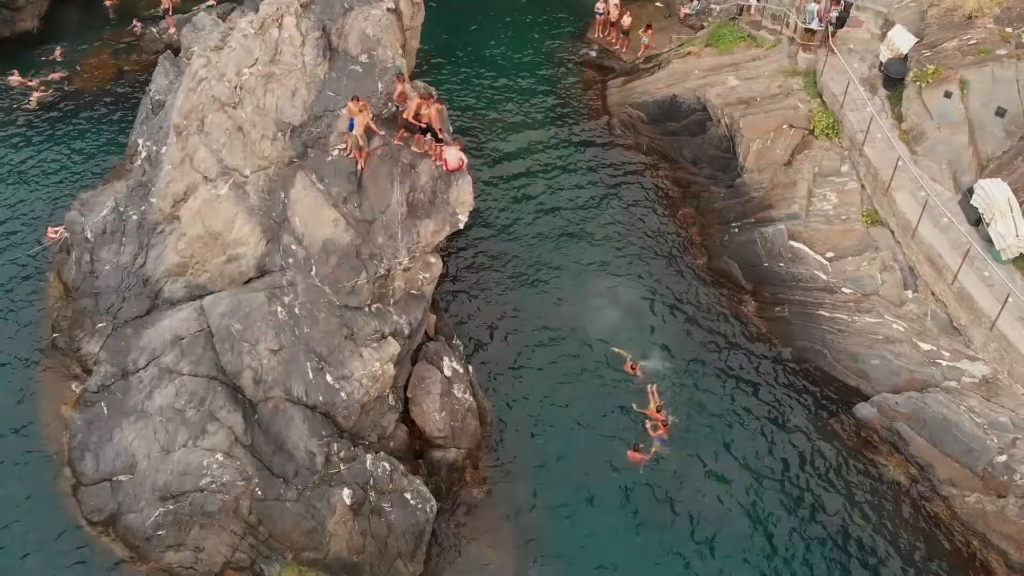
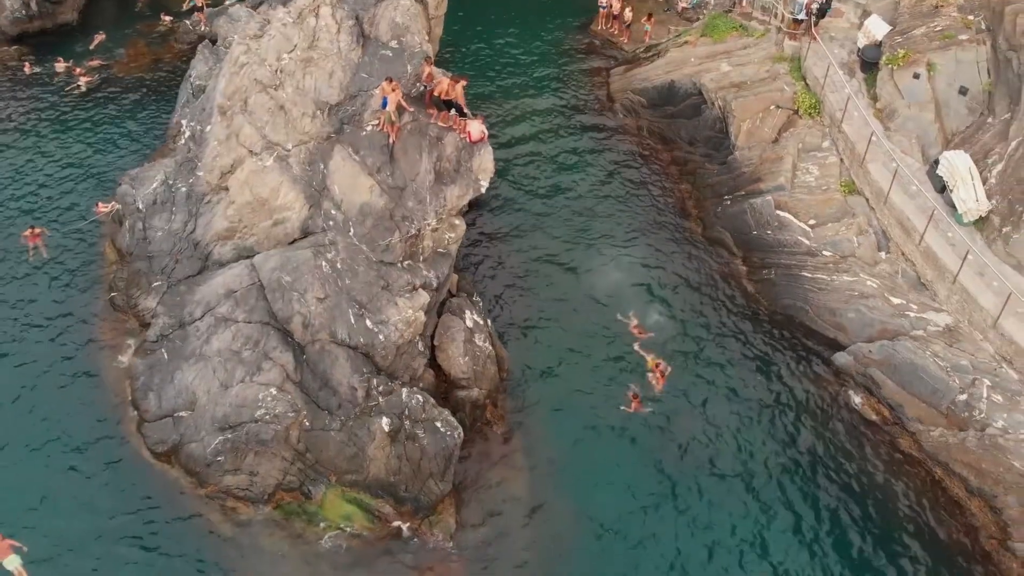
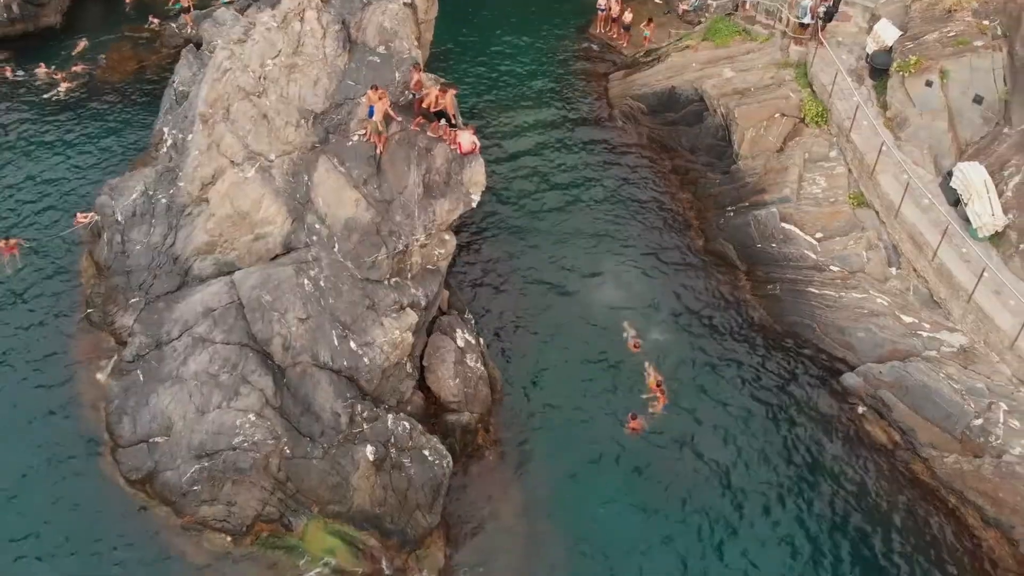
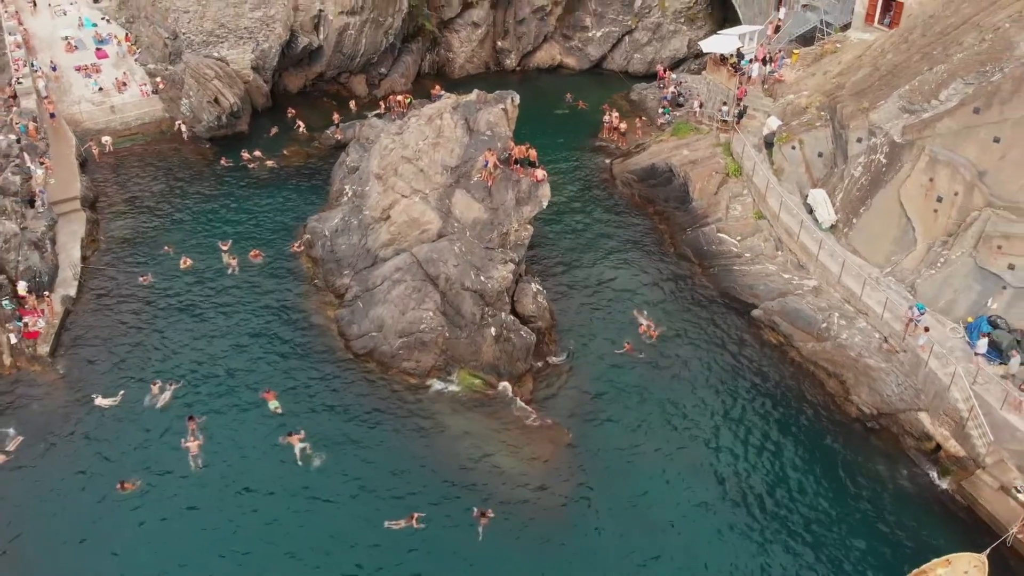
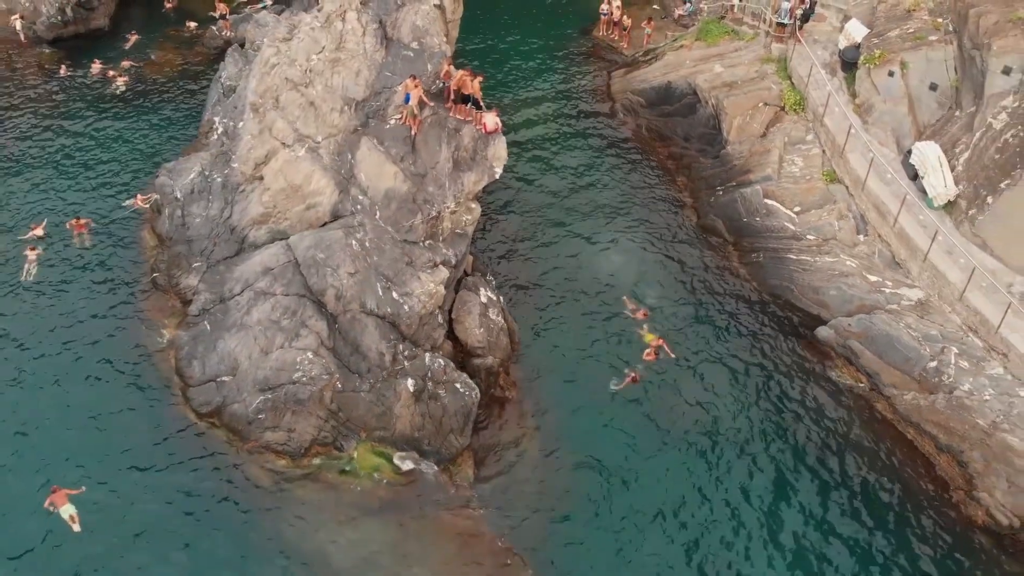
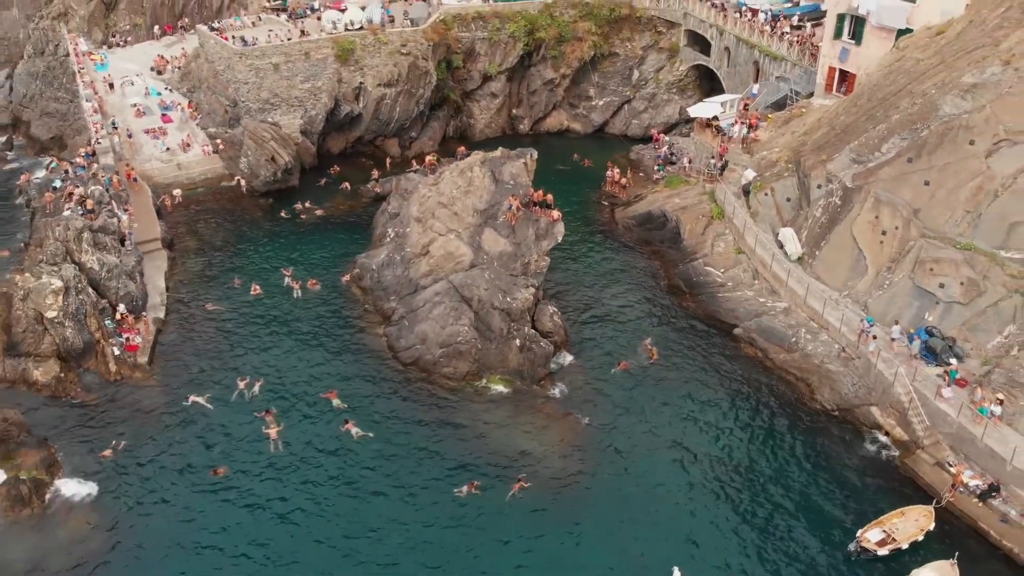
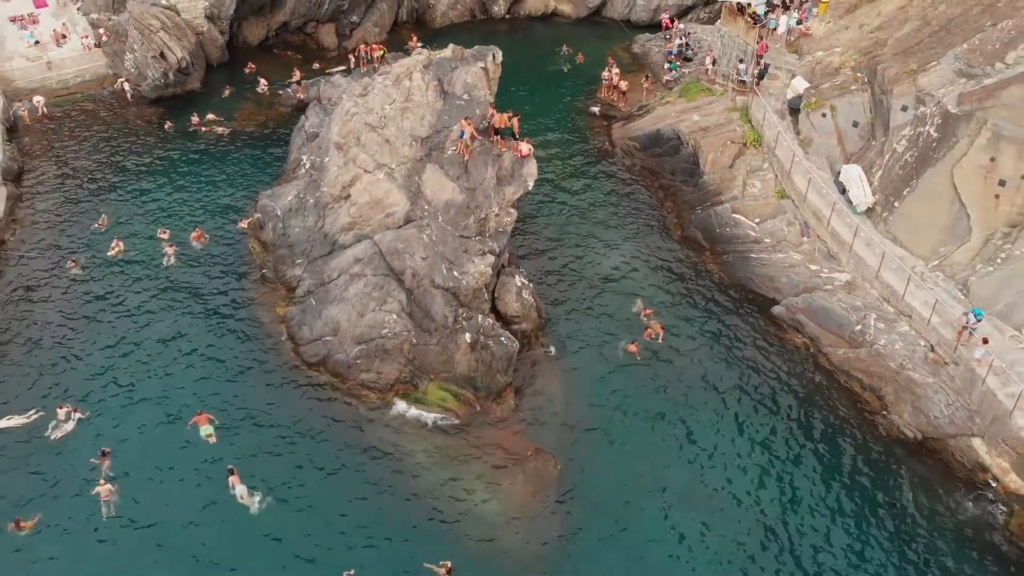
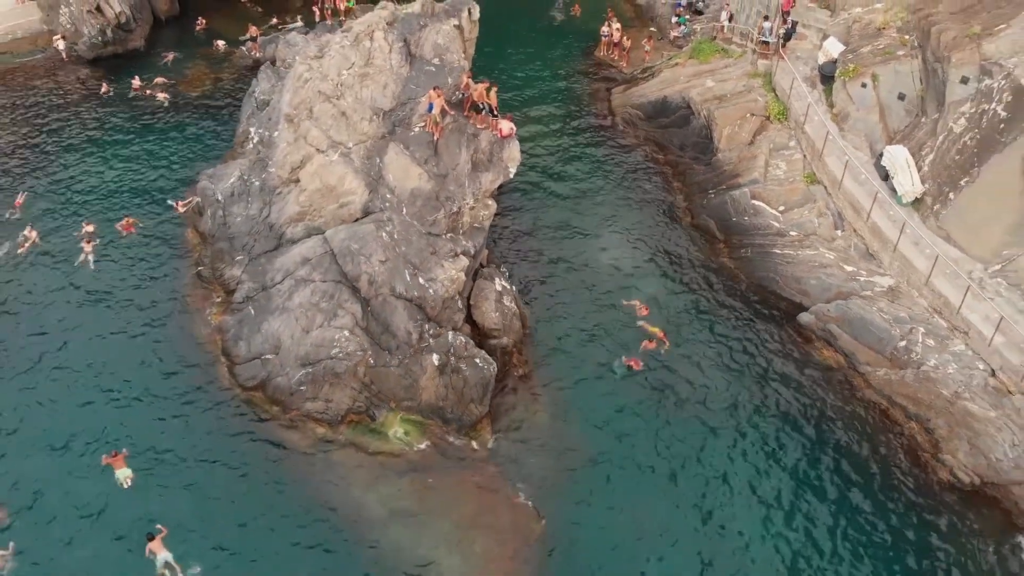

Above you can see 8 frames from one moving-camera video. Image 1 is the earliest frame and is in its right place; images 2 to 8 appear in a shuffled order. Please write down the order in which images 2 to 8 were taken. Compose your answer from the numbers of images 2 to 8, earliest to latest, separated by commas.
3, 2, 5, 8, 7, 4, 6
